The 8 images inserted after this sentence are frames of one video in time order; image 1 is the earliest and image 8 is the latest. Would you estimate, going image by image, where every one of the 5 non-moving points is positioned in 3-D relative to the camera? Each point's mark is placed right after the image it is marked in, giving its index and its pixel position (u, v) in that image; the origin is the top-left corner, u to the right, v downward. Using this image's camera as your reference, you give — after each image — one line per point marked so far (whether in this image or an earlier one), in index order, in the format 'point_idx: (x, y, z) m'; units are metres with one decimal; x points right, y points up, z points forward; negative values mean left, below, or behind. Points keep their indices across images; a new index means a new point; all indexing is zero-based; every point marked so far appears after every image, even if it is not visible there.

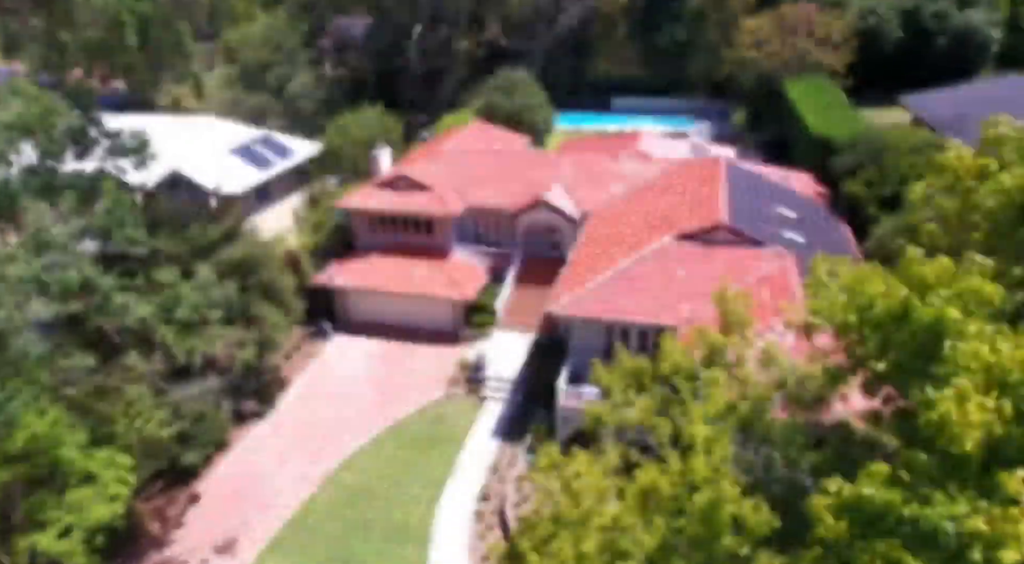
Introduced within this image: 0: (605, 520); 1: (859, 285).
0: (+1.5, -3.8, +10.6) m
1: (+5.1, -0.1, +9.6) m
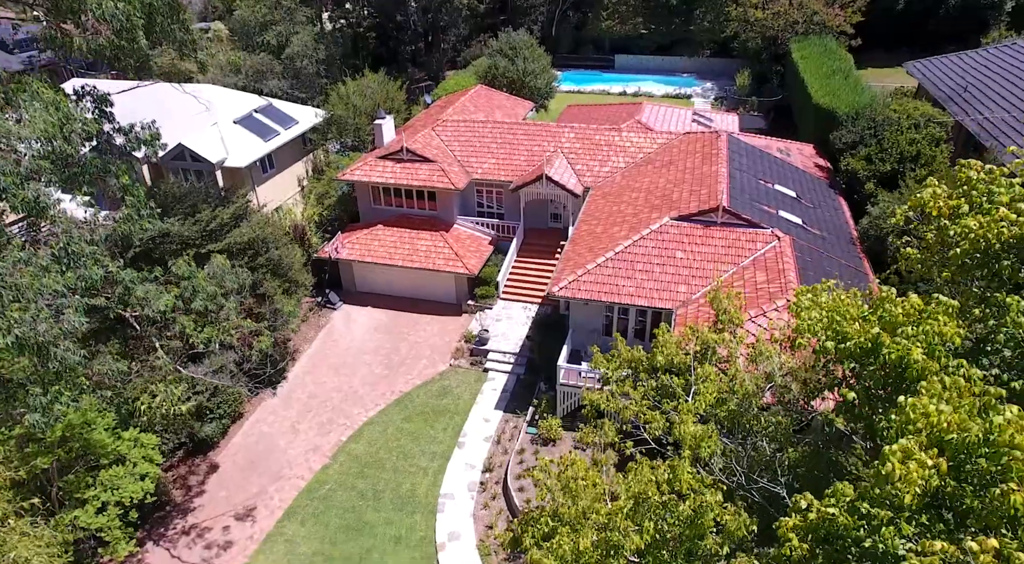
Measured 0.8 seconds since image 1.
0: (+1.6, -4.1, +11.6) m
1: (+5.1, -0.5, +10.4) m
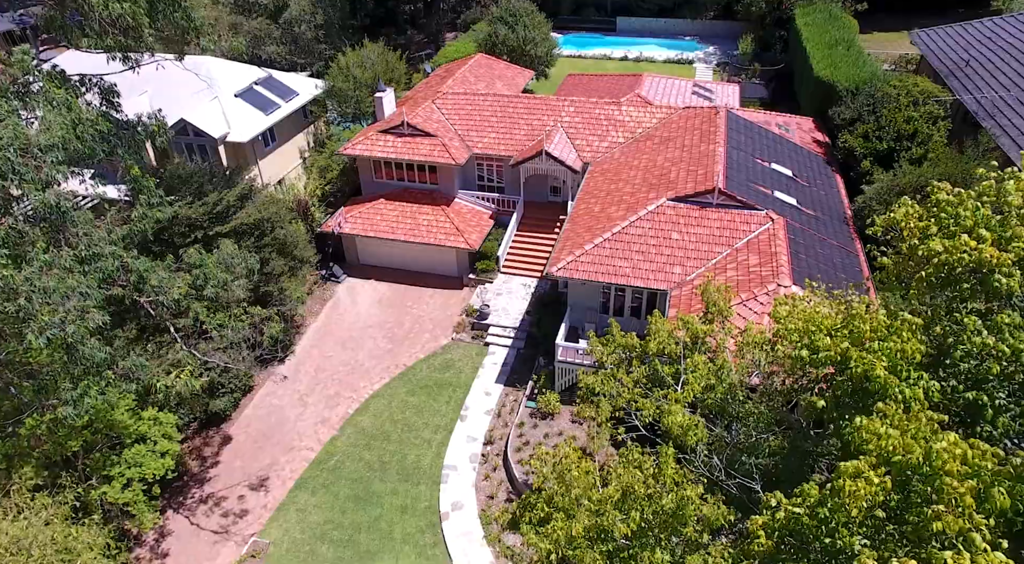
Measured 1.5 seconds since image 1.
0: (+1.6, -4.2, +12.6) m
1: (+5.1, -0.7, +11.2) m
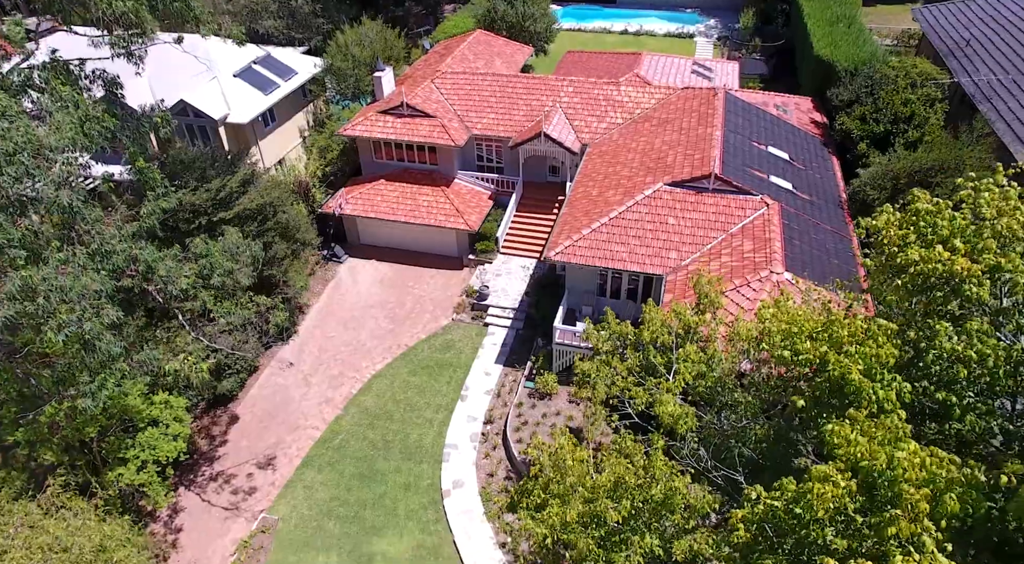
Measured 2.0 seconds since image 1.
0: (+1.5, -4.2, +13.4) m
1: (+5.0, -0.8, +11.8) m
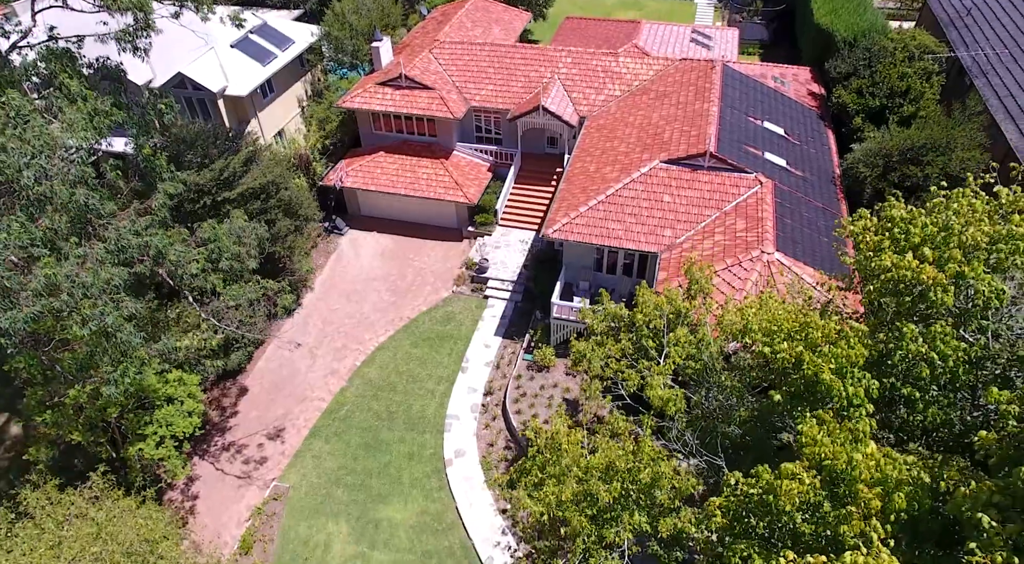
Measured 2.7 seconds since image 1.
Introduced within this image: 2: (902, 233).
0: (+1.5, -4.1, +14.4) m
1: (+5.0, -0.8, +12.5) m
2: (+7.1, +0.9, +12.0) m
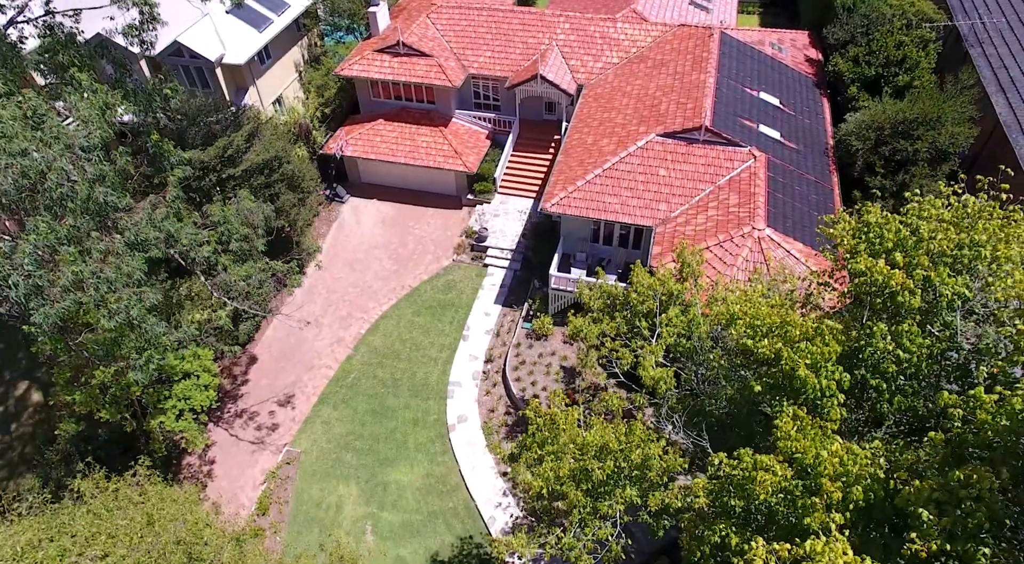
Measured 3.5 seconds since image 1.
0: (+1.5, -3.9, +15.6) m
1: (+5.0, -0.7, +13.5) m
2: (+7.1, +0.9, +12.9) m
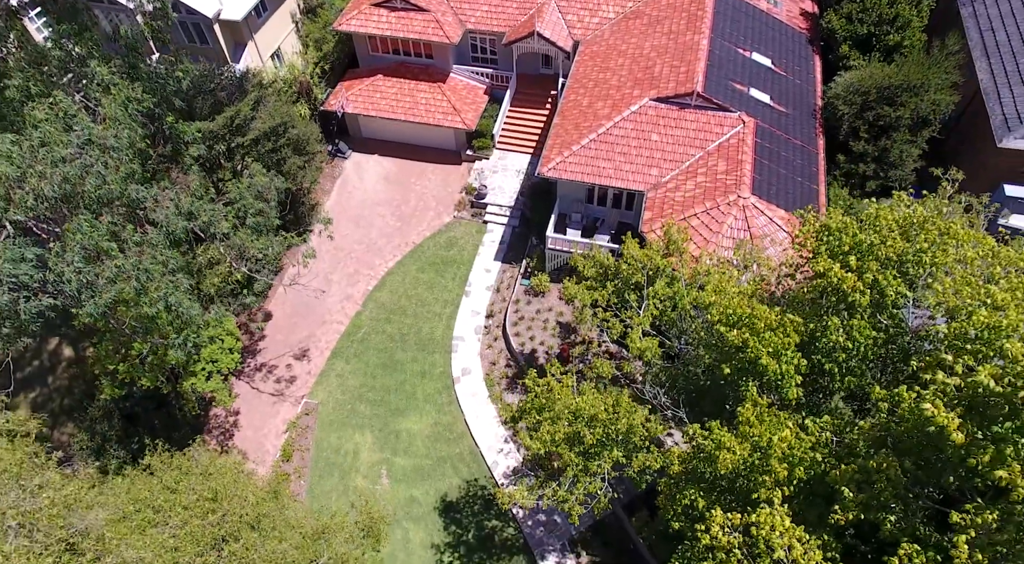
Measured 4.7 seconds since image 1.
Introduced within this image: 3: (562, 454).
0: (+1.6, -3.6, +17.7) m
1: (+5.1, -0.6, +15.3) m
2: (+7.1, +1.0, +14.5) m
3: (+1.3, -4.6, +17.5) m
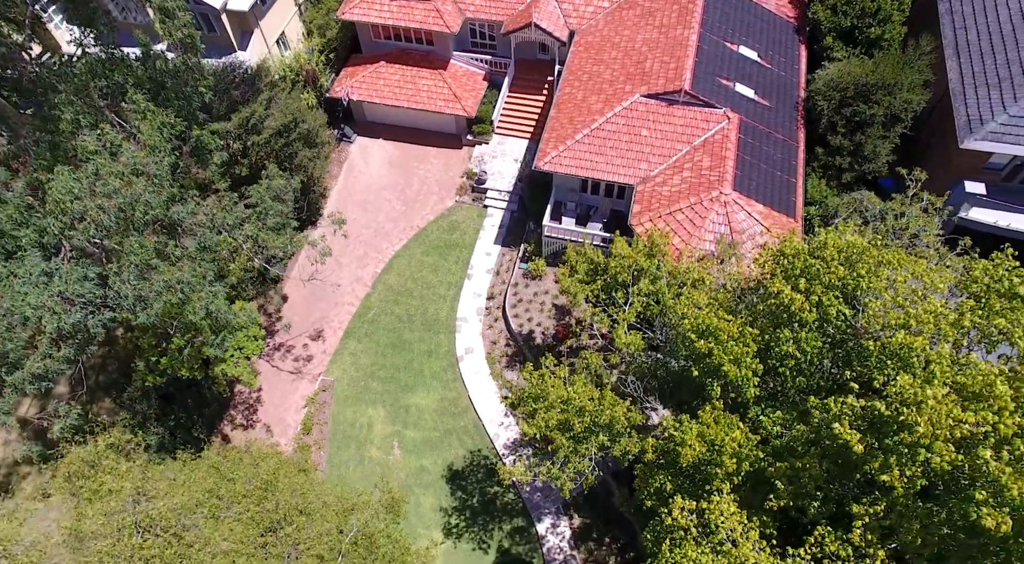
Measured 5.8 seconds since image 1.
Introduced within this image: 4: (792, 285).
0: (+1.6, -3.7, +20.2) m
1: (+5.0, -0.9, +17.6) m
2: (+7.1, +0.6, +16.7) m
3: (+1.3, -4.8, +20.2) m
4: (+7.0, +0.1, +16.3) m
